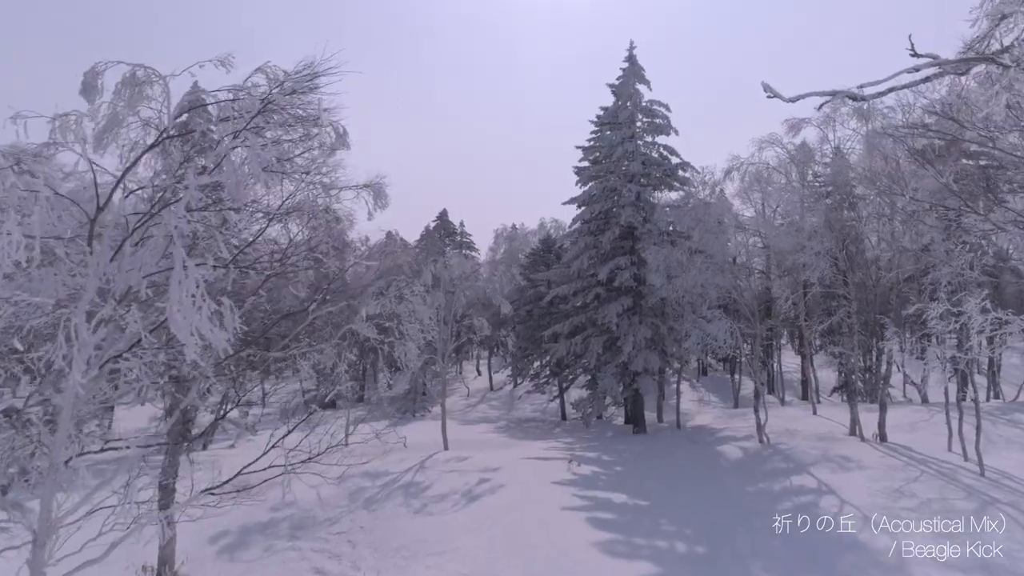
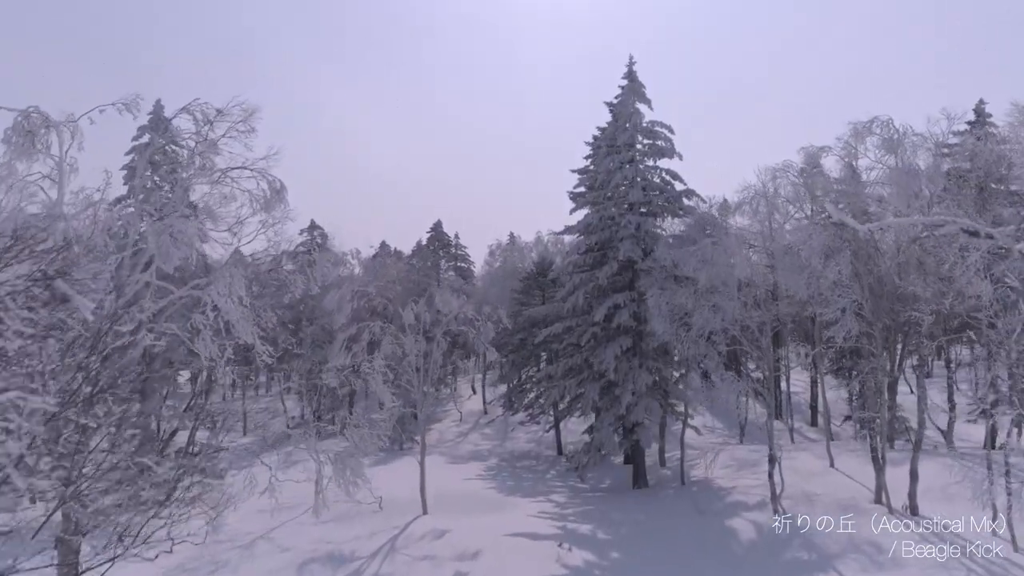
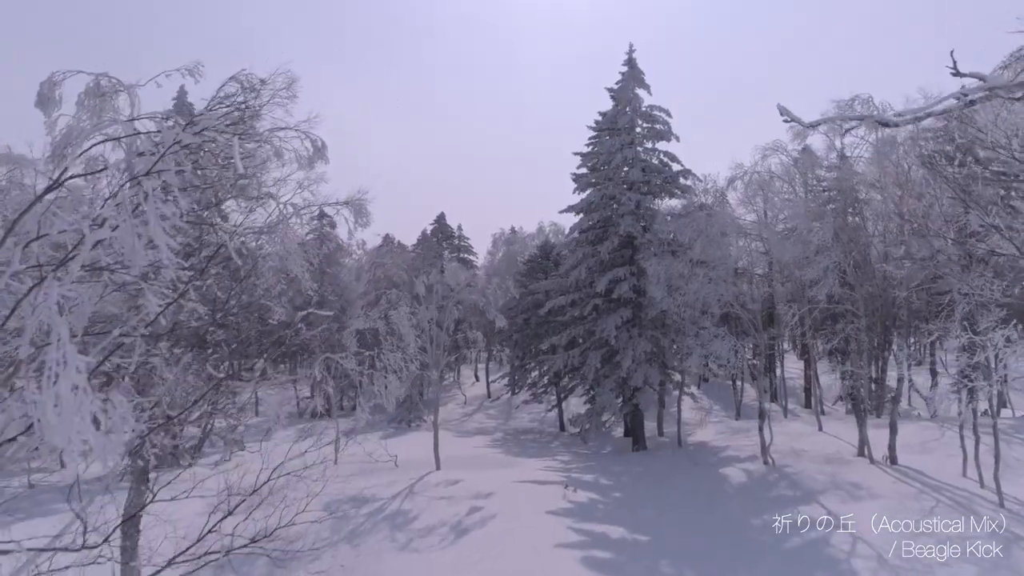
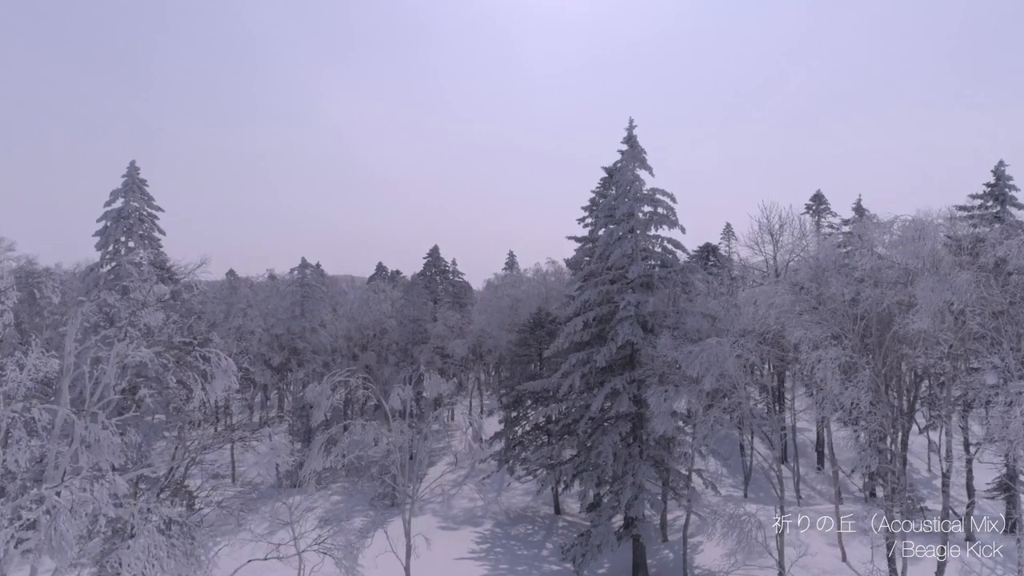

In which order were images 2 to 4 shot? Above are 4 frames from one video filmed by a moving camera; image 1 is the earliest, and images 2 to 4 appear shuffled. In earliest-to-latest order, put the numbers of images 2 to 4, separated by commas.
3, 2, 4
